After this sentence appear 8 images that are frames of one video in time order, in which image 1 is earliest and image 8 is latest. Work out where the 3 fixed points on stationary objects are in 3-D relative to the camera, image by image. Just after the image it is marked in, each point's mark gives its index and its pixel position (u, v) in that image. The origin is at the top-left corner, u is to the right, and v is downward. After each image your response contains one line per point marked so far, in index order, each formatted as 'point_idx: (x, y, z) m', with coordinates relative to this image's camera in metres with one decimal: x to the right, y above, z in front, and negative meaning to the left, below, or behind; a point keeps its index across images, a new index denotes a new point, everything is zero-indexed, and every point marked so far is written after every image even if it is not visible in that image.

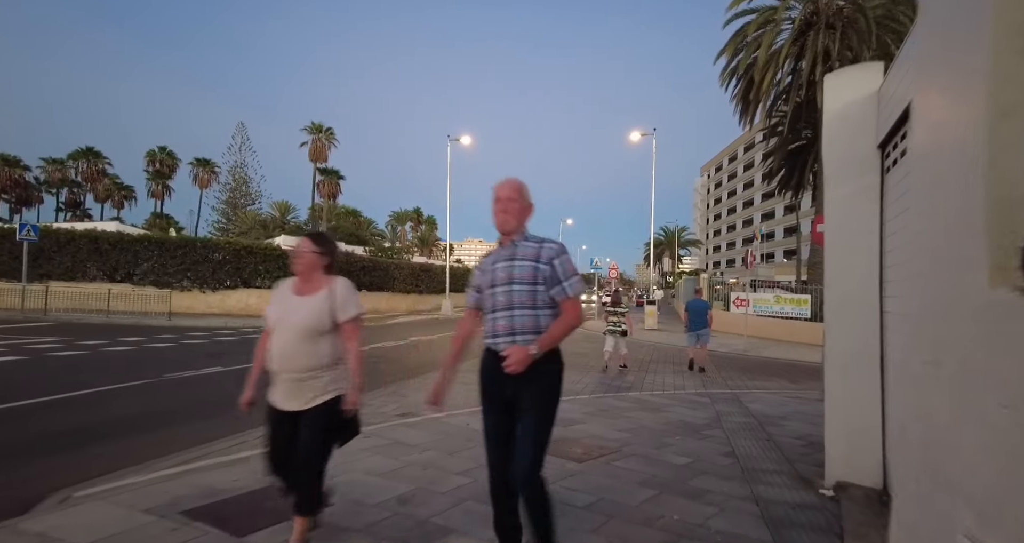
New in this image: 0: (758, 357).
0: (+8.1, -2.9, +16.3) m
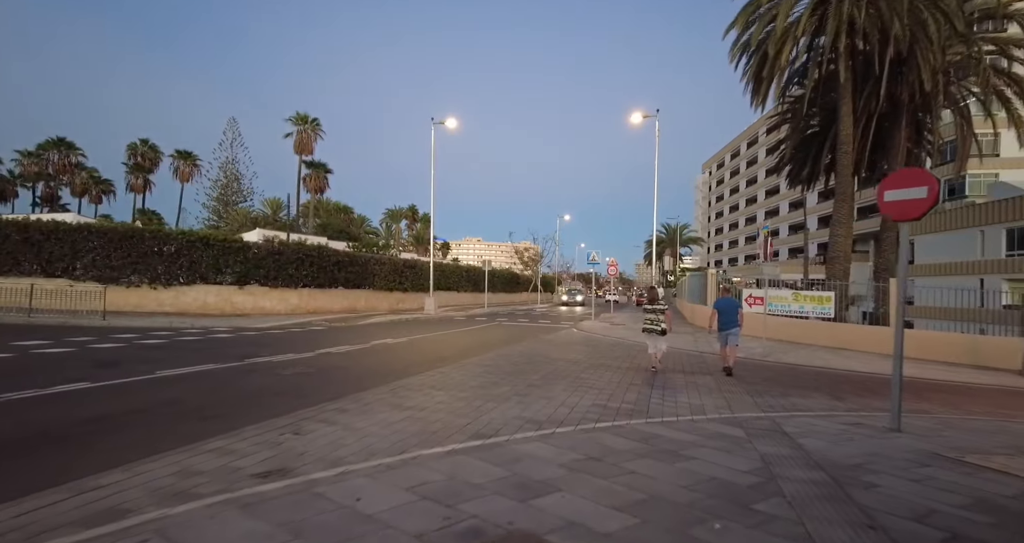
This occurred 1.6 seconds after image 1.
0: (+7.5, -2.6, +14.0) m
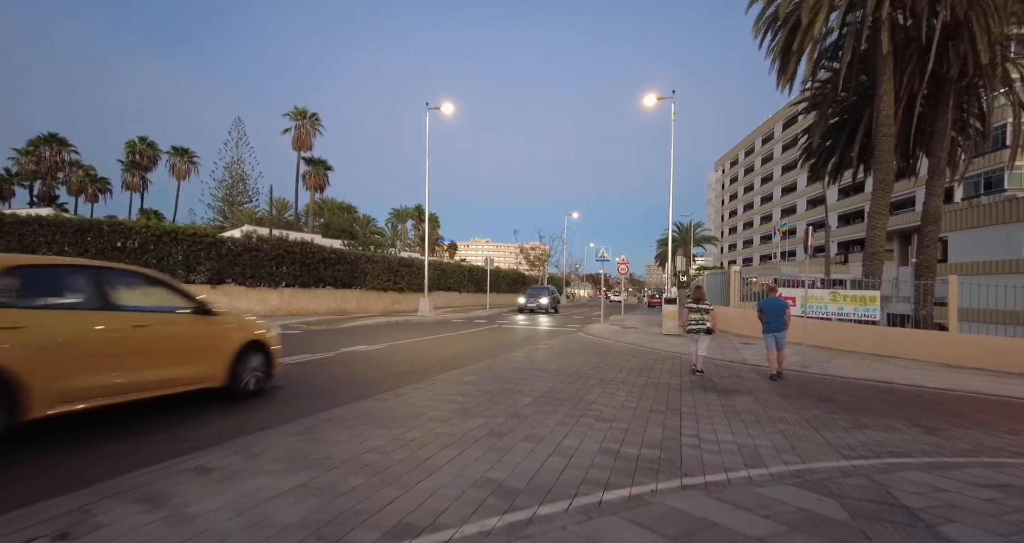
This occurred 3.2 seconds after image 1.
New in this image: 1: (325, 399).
0: (+7.3, -2.5, +11.6) m
1: (-2.7, -1.9, +7.2) m
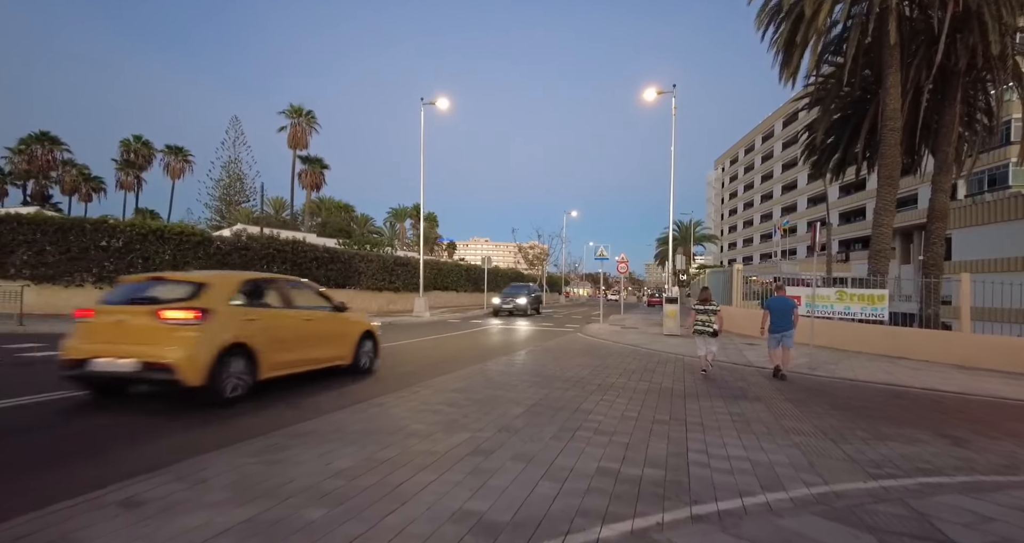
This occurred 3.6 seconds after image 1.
0: (+7.2, -2.5, +11.1) m
1: (-2.9, -1.8, +6.7) m
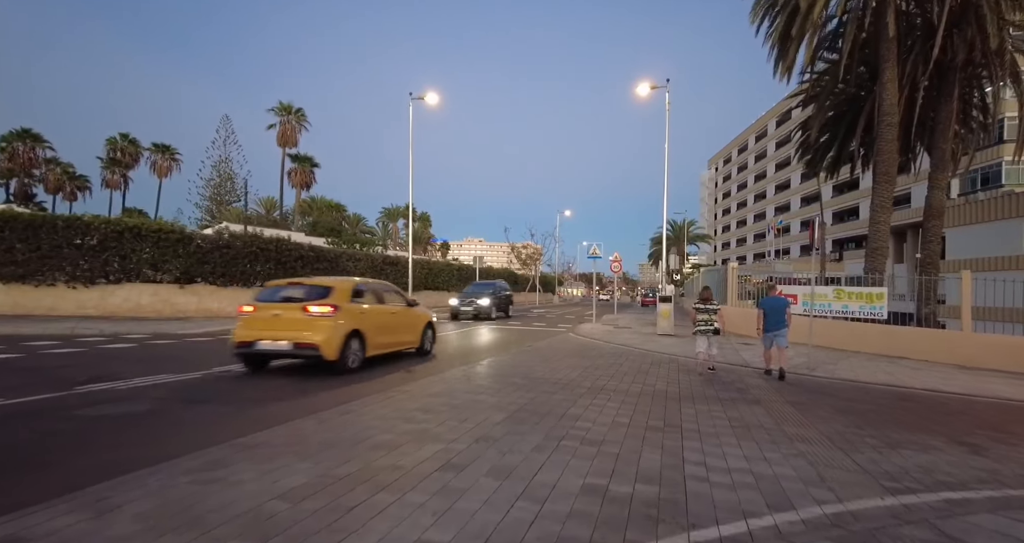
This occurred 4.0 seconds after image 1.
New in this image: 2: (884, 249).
0: (+6.9, -2.4, +10.7) m
1: (-3.1, -1.8, +6.1) m
2: (+15.0, +0.9, +19.9) m
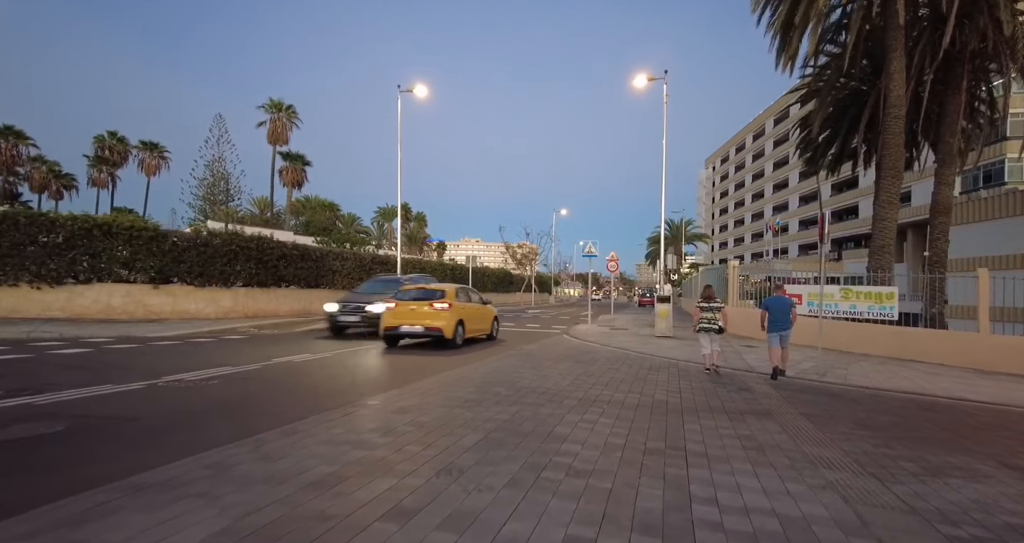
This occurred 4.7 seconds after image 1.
0: (+6.7, -2.3, +9.8) m
1: (-3.3, -1.7, +5.2) m
2: (+14.7, +1.0, +19.1) m
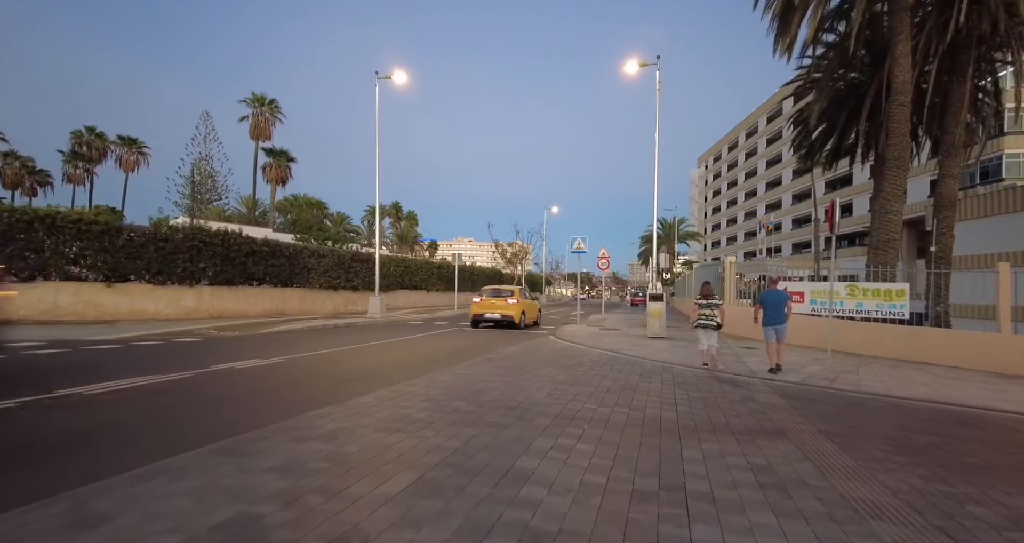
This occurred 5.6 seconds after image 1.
0: (+6.2, -2.2, +8.7) m
1: (-3.8, -1.6, +4.0) m
2: (+14.1, +1.1, +18.1) m
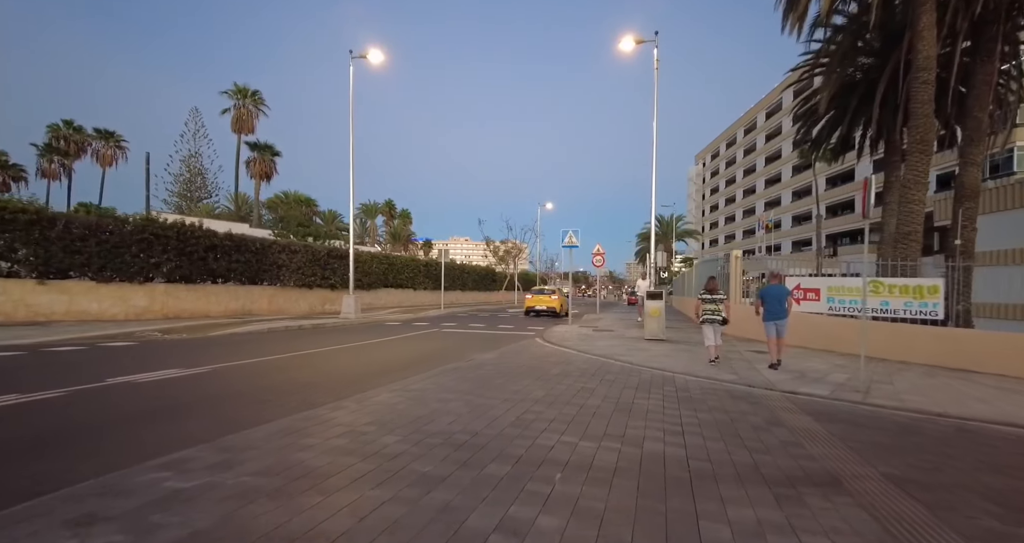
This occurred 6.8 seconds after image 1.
0: (+5.7, -2.1, +7.1) m
1: (-4.2, -1.5, +2.3) m
2: (+13.5, +1.3, +16.5) m
